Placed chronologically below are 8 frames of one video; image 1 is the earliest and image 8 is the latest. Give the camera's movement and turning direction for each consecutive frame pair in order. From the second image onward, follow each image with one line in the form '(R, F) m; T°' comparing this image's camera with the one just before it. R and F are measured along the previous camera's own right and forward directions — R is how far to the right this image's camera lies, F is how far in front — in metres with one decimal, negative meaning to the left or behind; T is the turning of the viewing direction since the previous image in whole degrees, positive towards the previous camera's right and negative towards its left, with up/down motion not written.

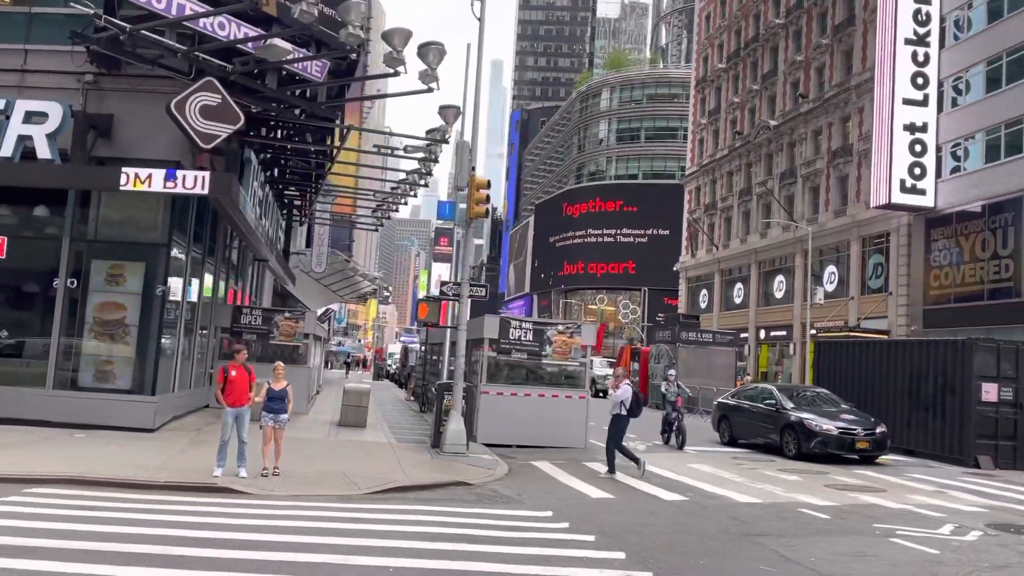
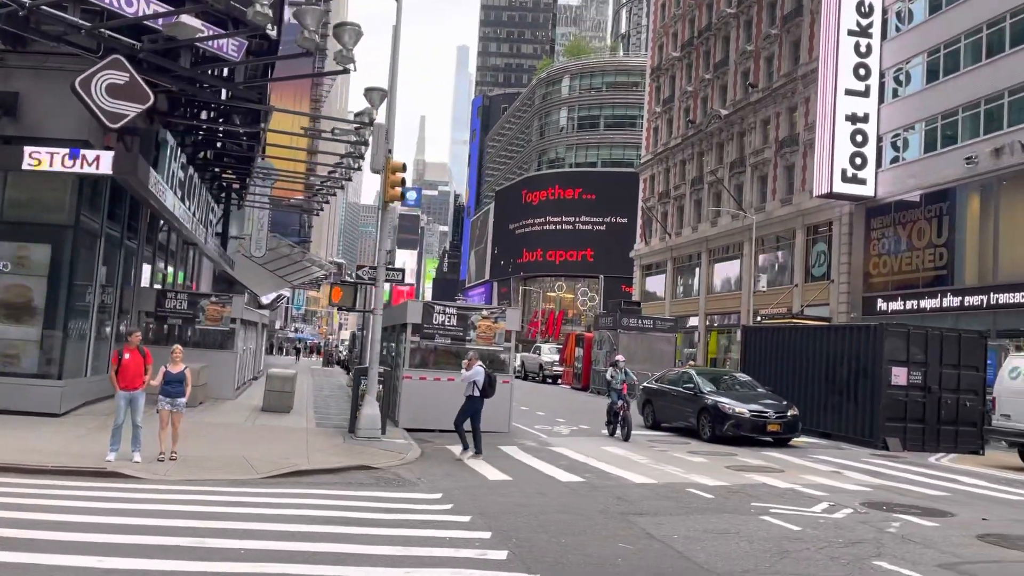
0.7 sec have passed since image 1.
(+0.8, 0.0) m; +2°
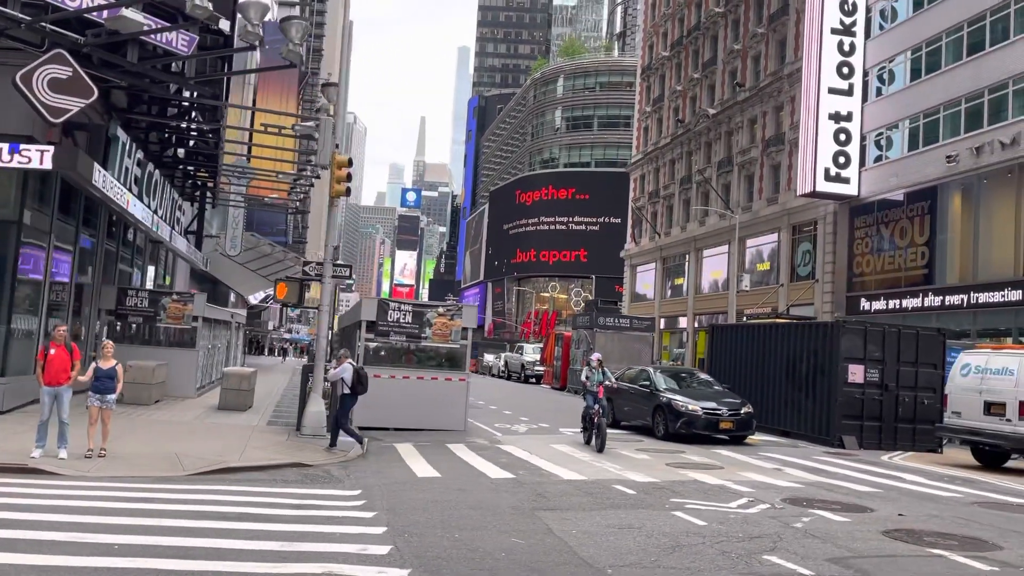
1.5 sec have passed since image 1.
(+0.9, +0.1) m; 0°
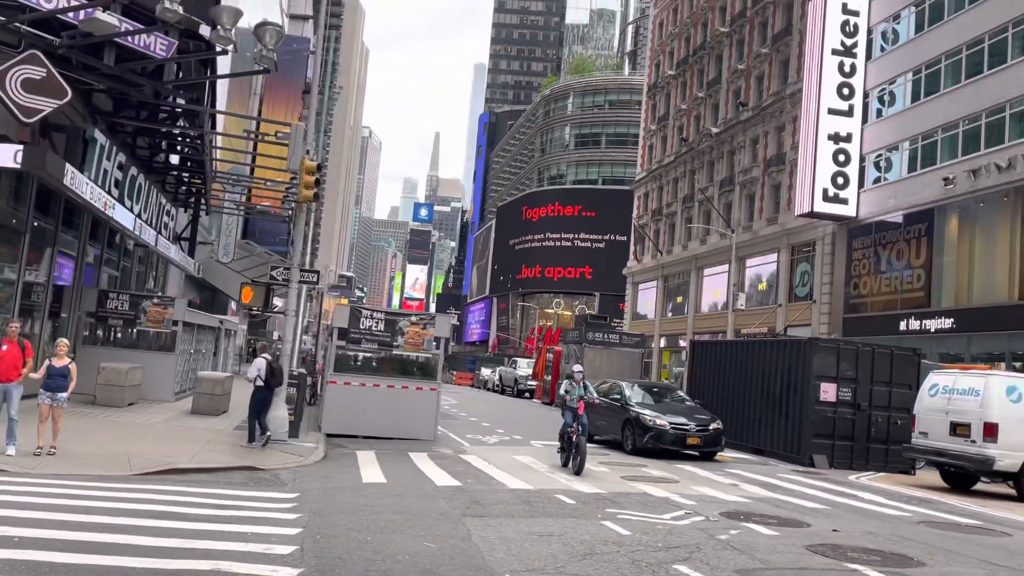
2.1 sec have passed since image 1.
(+0.7, 0.0) m; -1°
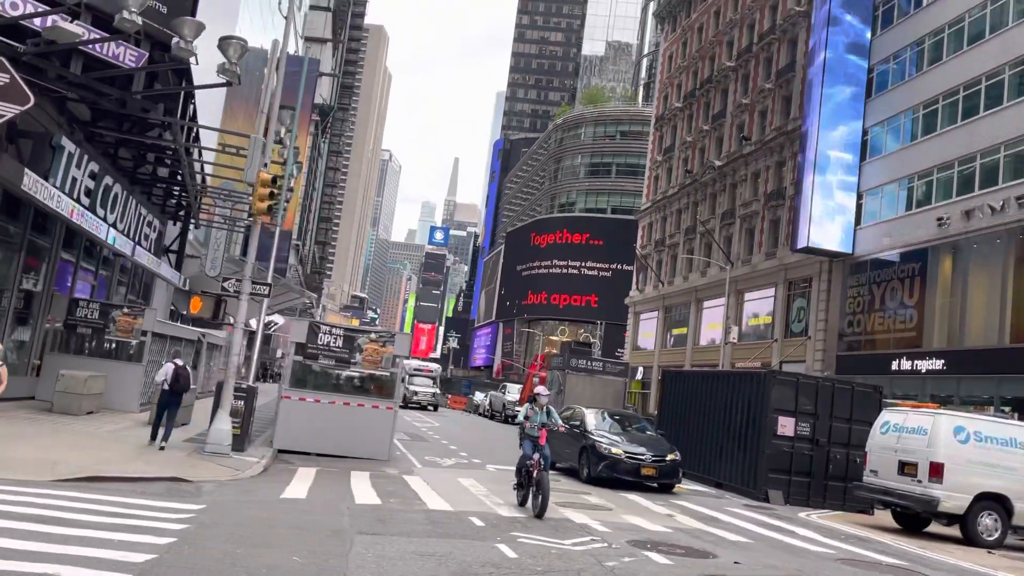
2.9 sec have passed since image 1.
(+1.0, +0.1) m; -1°
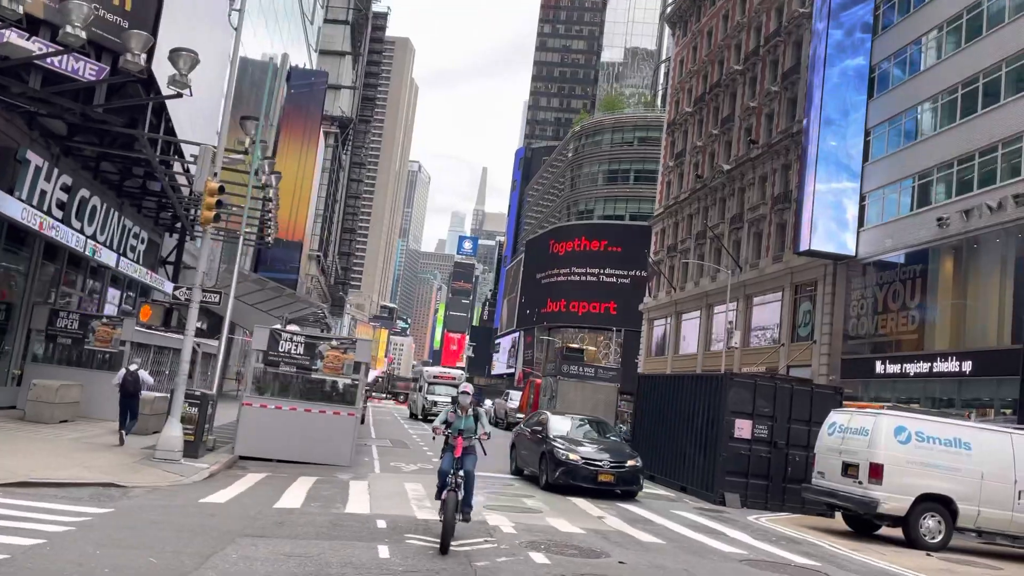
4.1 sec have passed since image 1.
(+1.4, 0.0) m; -2°
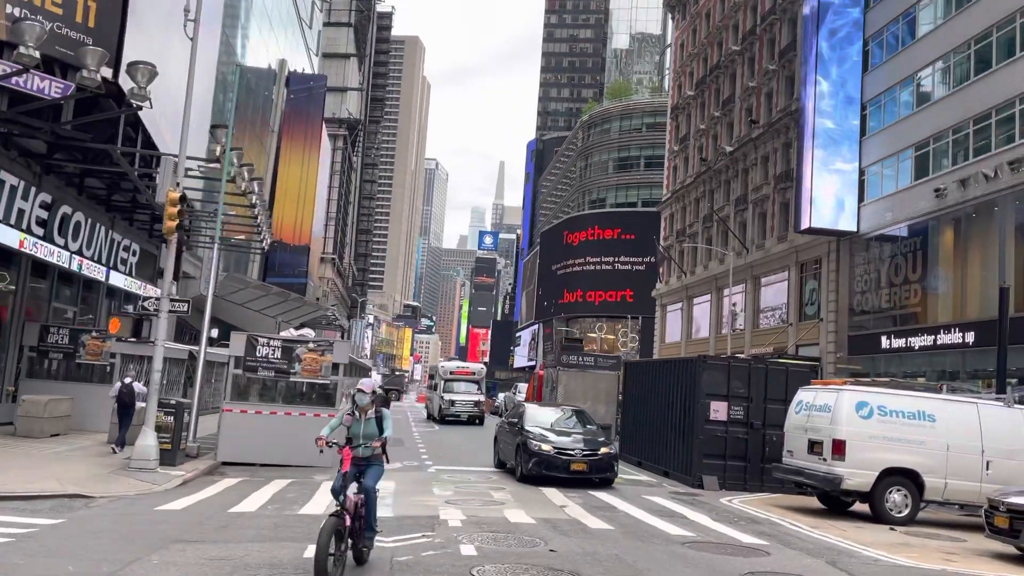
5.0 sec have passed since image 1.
(+1.0, 0.0) m; -1°
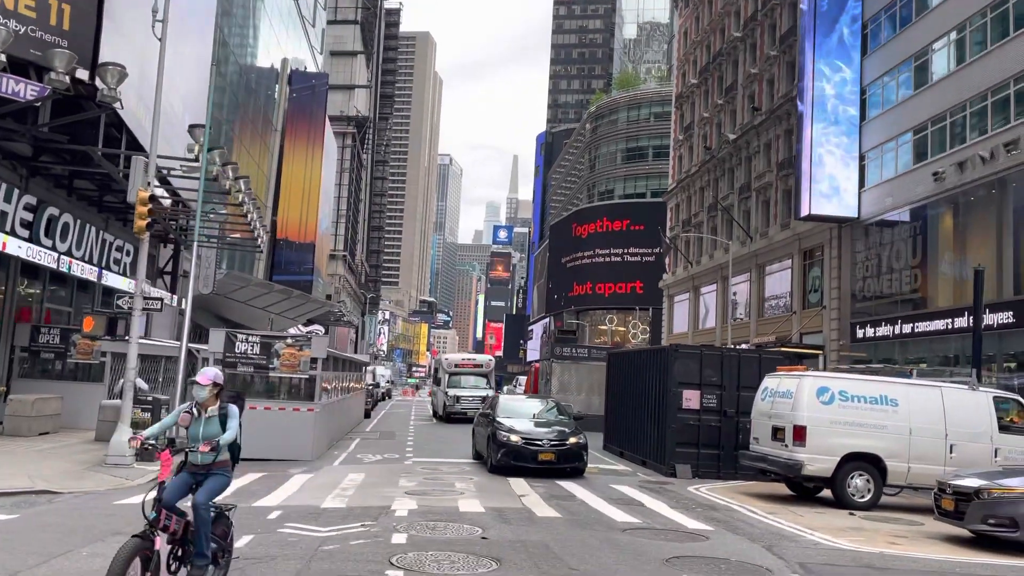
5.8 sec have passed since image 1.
(+0.8, 0.0) m; -1°
